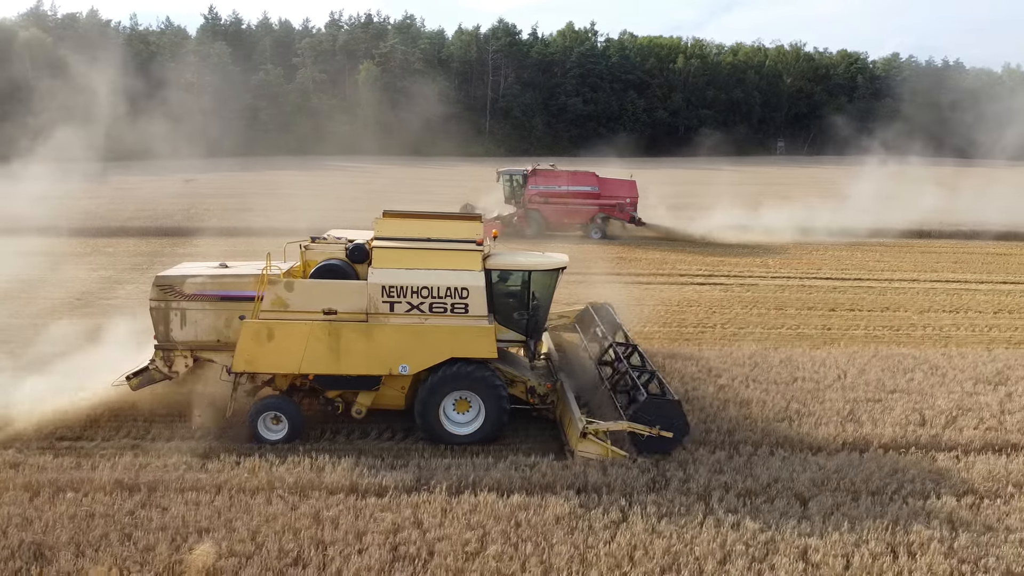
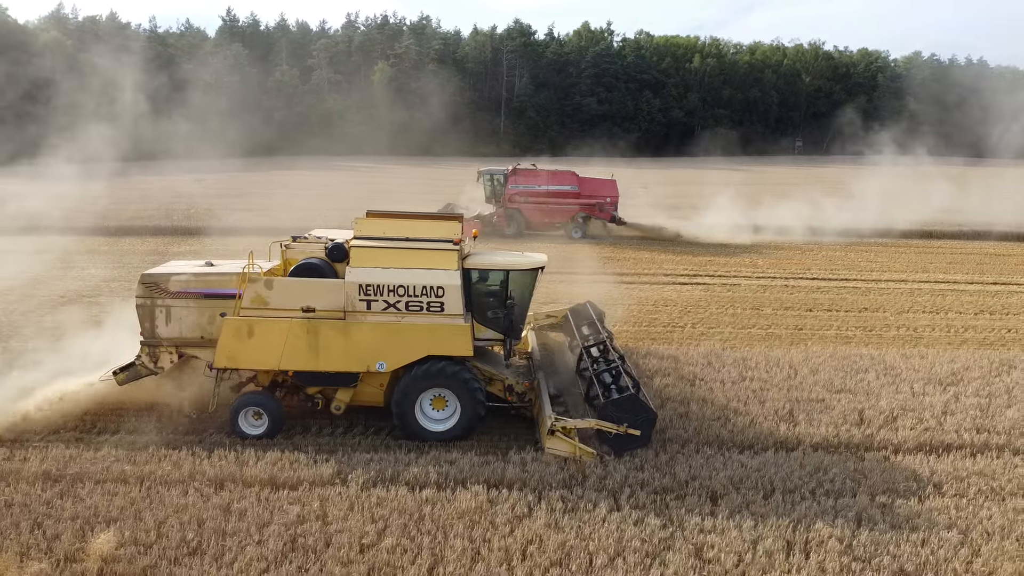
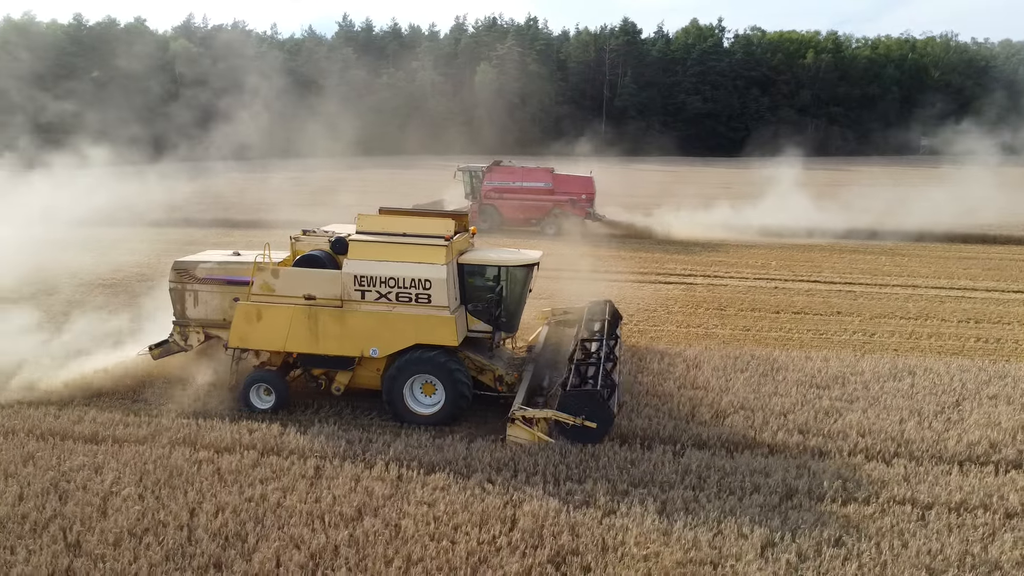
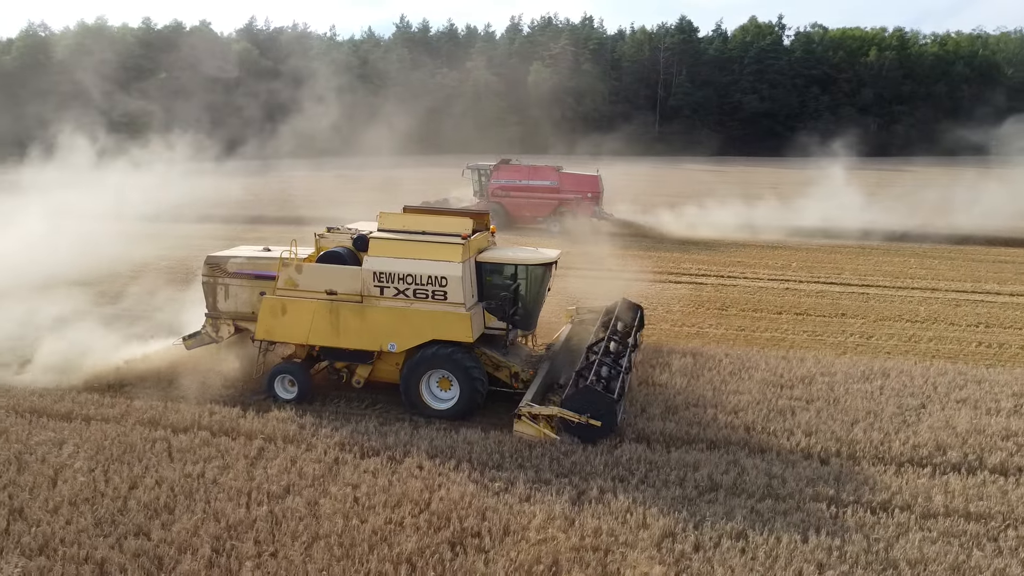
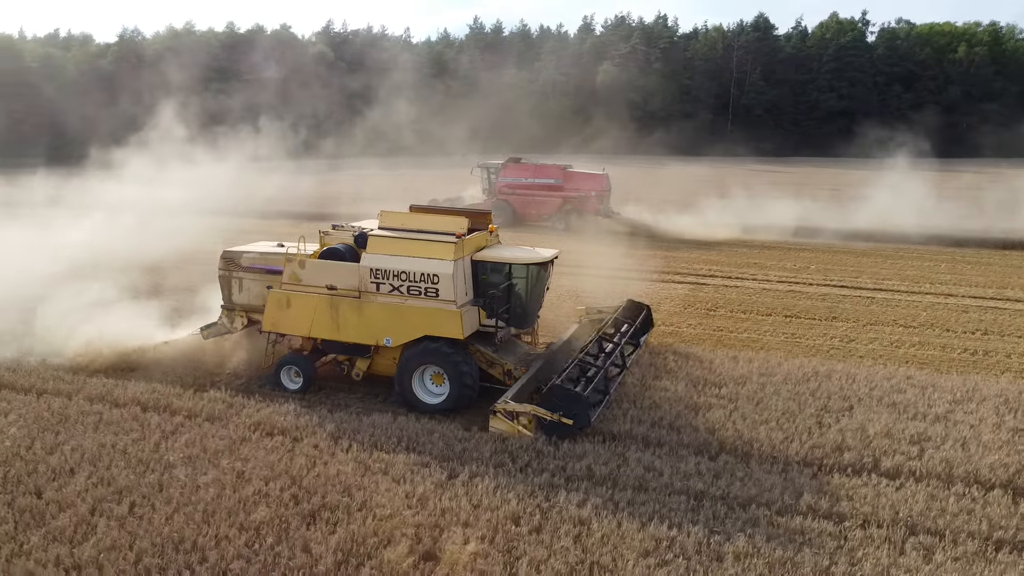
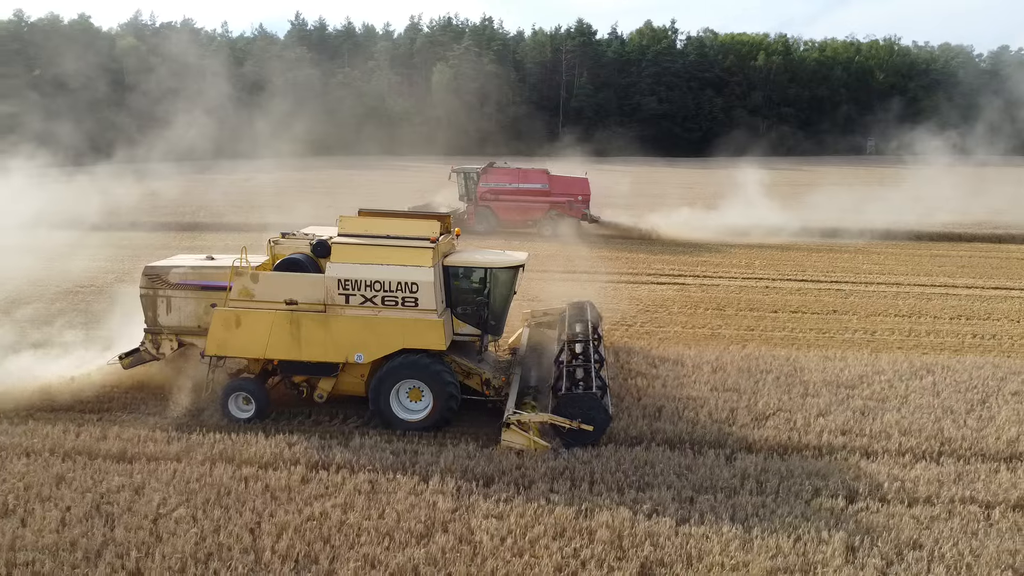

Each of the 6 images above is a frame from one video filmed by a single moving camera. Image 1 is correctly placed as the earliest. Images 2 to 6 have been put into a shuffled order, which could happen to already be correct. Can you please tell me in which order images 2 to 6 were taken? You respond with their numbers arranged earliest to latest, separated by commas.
2, 6, 3, 4, 5
